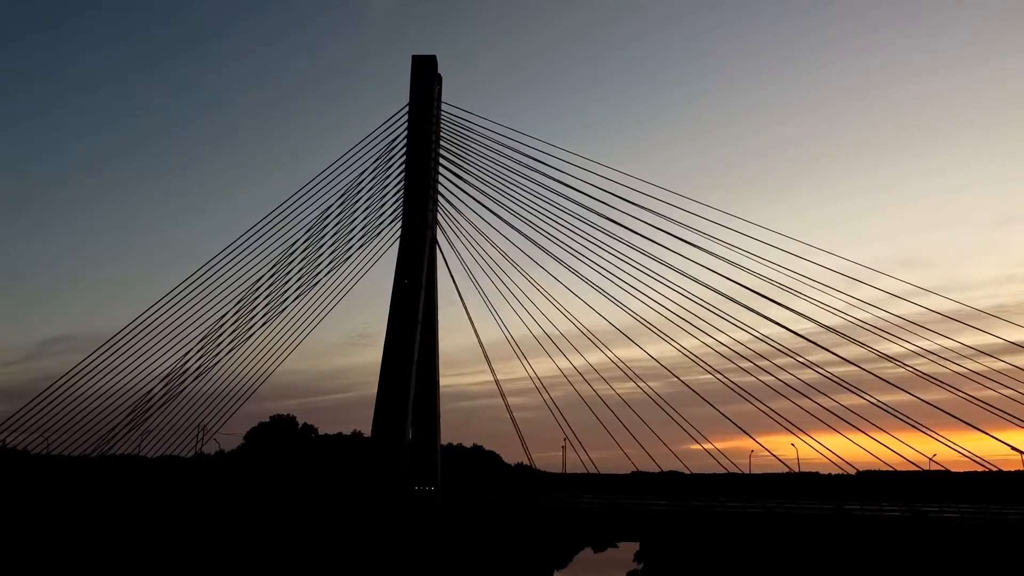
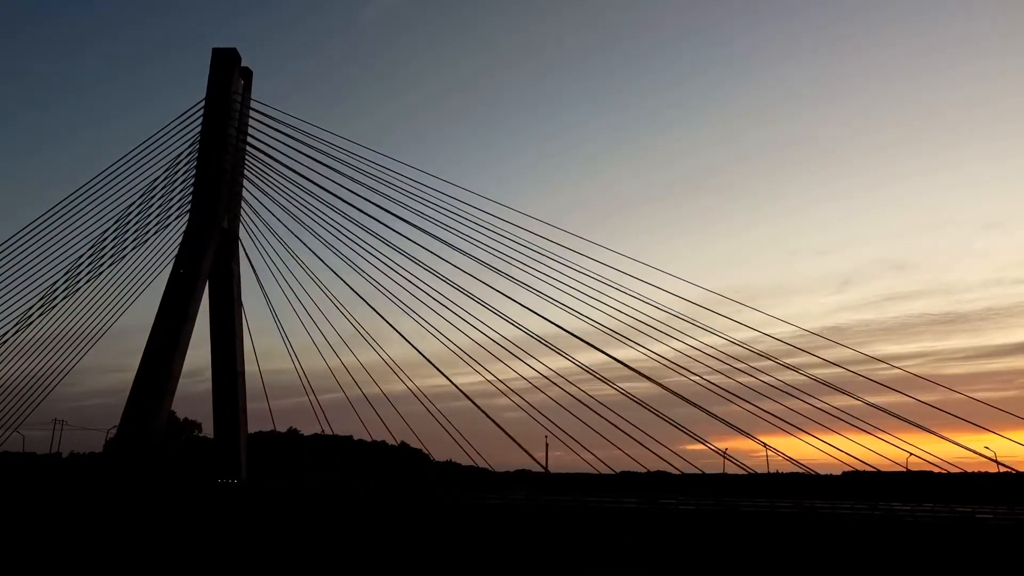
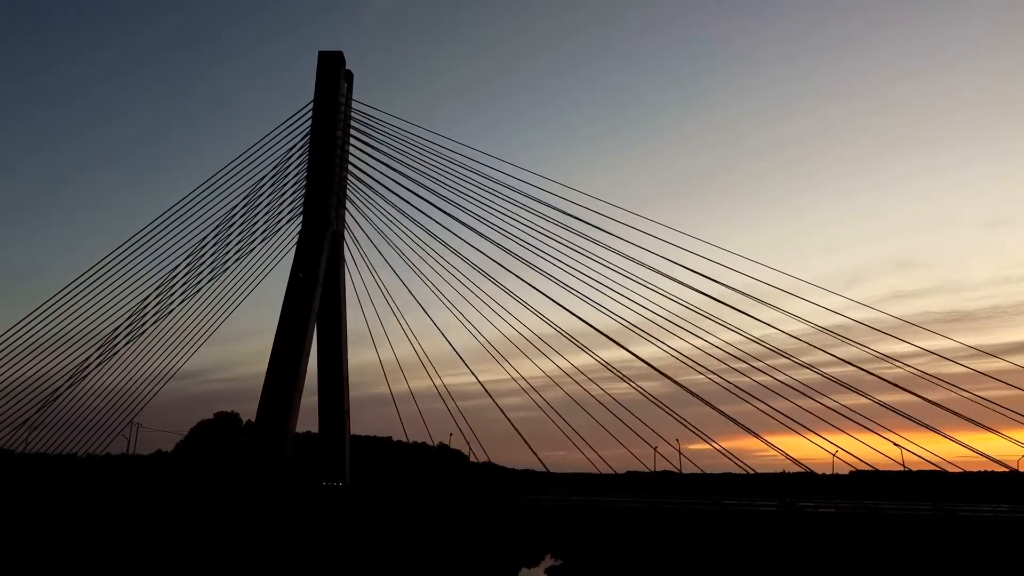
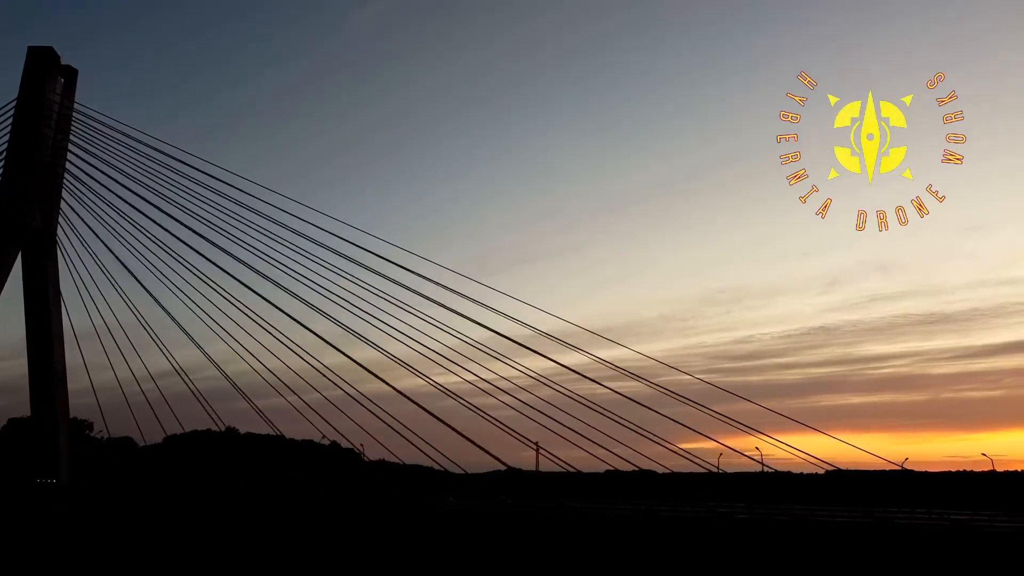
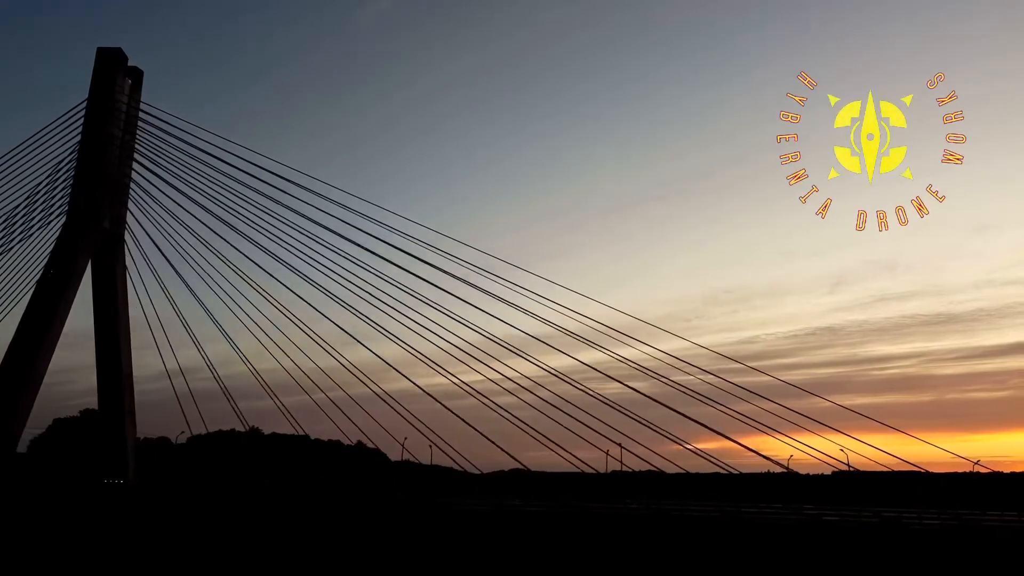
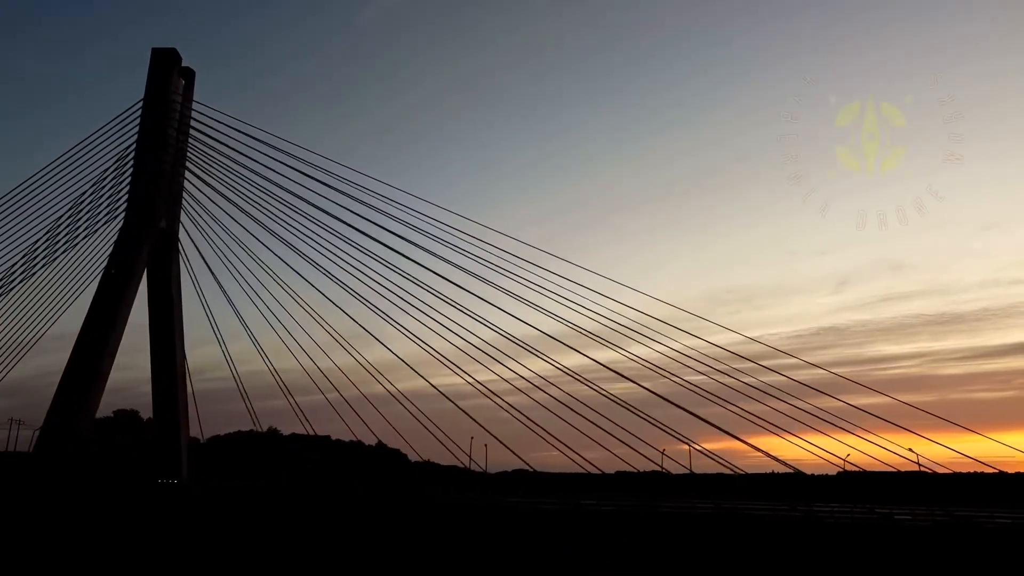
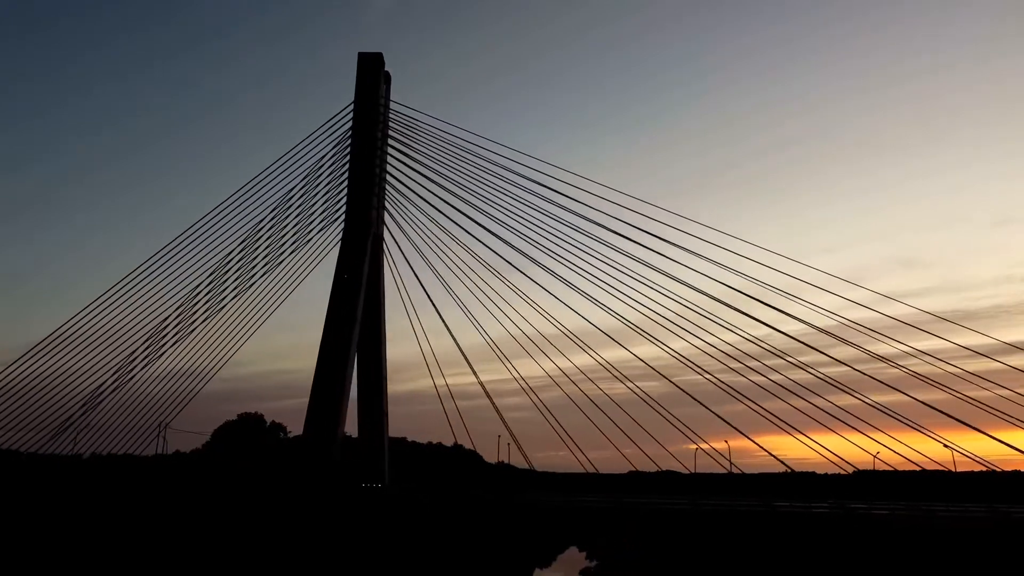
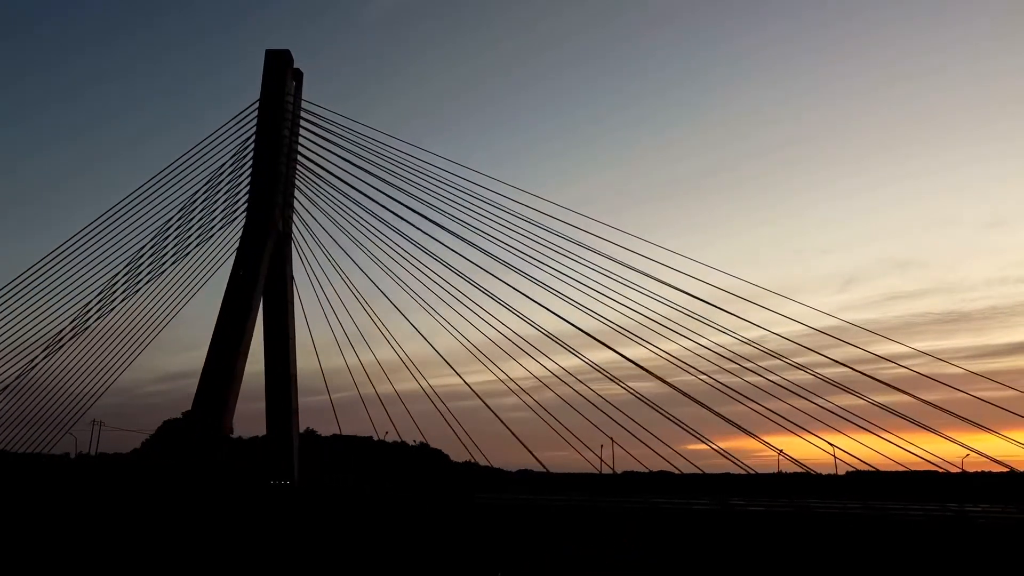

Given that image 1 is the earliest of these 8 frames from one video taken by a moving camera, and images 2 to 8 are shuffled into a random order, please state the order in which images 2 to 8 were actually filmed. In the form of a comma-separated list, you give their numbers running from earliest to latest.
7, 3, 8, 2, 6, 5, 4
